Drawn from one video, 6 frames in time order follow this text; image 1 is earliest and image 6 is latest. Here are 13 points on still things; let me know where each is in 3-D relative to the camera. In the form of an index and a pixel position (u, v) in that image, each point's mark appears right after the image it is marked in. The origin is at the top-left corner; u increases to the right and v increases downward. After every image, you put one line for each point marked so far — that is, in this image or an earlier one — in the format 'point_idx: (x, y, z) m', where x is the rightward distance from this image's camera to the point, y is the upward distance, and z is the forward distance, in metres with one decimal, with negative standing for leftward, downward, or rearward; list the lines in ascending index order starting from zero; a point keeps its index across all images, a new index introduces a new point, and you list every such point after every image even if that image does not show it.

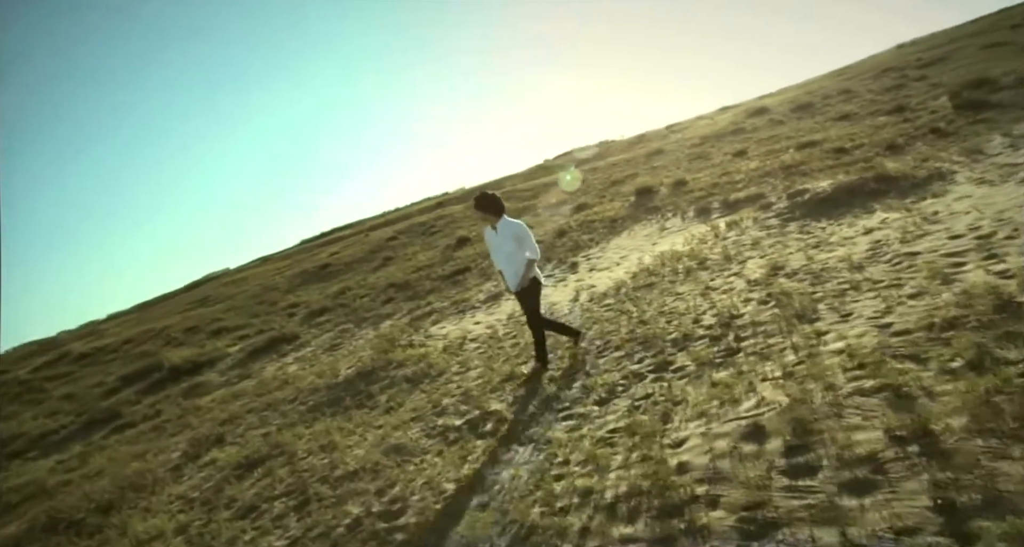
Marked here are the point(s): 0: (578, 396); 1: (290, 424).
0: (+0.7, -1.3, +5.9) m
1: (-3.9, -2.6, +9.7) m
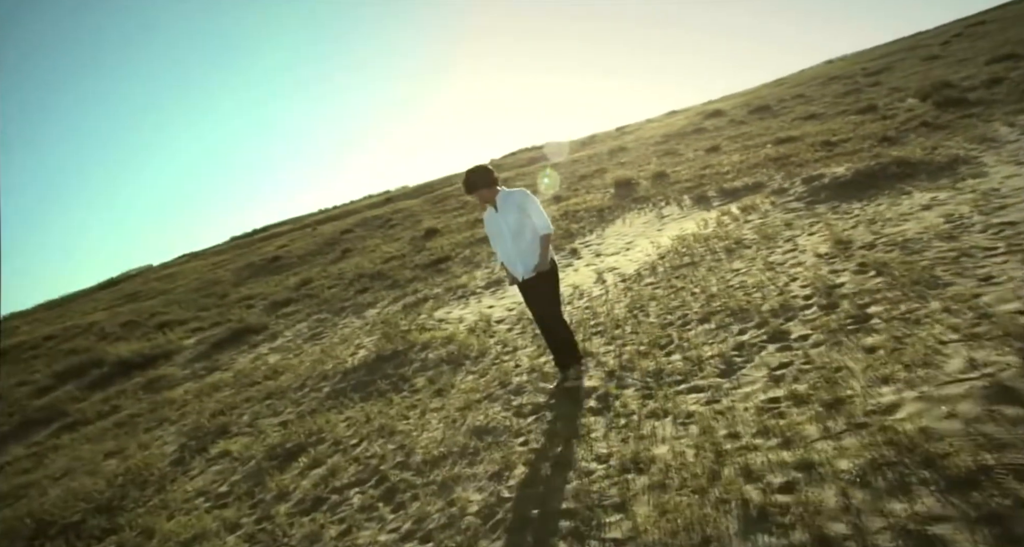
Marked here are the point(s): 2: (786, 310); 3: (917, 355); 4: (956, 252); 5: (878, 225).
0: (+1.7, -0.9, +5.4) m
1: (-3.2, -2.1, +8.8) m
2: (+3.0, -0.4, +6.1) m
3: (+2.8, -0.6, +3.8) m
4: (+4.8, +0.2, +6.1) m
5: (+5.7, +0.7, +8.8) m
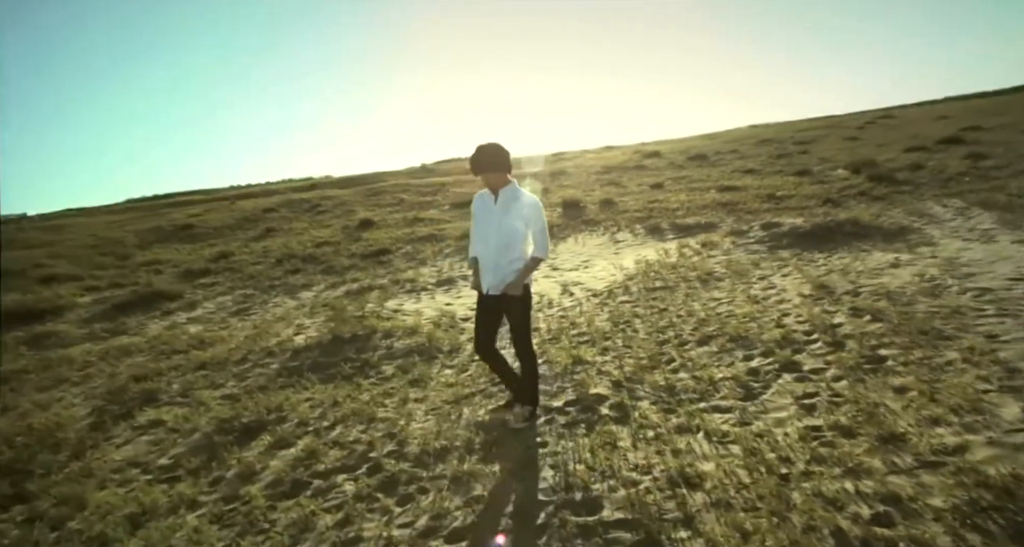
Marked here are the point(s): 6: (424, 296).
0: (+1.8, -1.1, +5.2) m
1: (-3.6, -1.6, +8.0) m
2: (+3.0, -0.8, +6.1) m
3: (+3.1, -0.9, +3.8) m
4: (+4.9, -0.4, +6.4) m
5: (+5.5, -0.1, +9.2) m
6: (-2.7, -0.7, +16.8) m
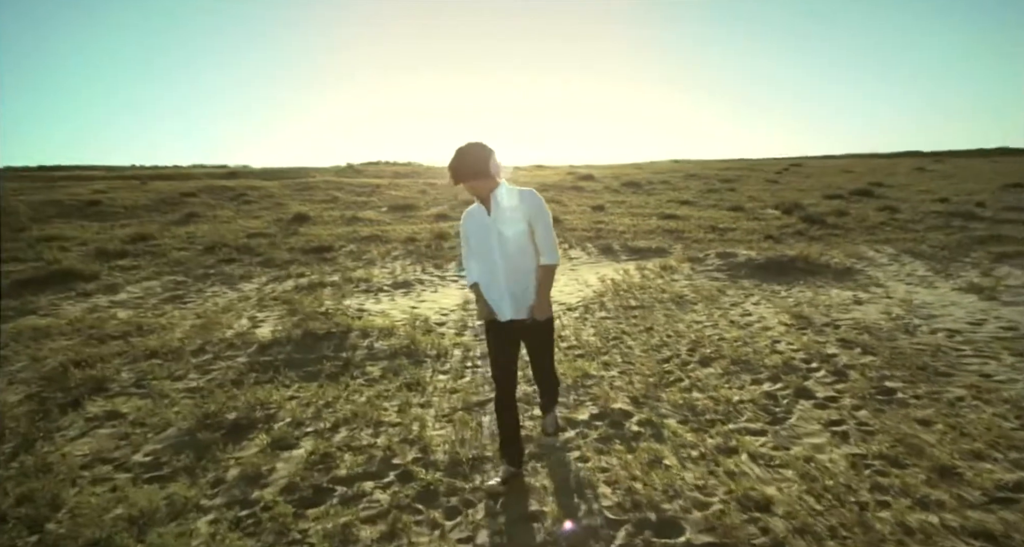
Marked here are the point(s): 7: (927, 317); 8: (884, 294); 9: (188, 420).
0: (+2.0, -1.3, +5.2) m
1: (-3.7, -1.4, +7.4) m
2: (+3.2, -1.1, +6.3) m
3: (+3.5, -1.2, +4.0) m
4: (+5.0, -0.9, +6.8) m
5: (+5.3, -0.7, +9.6) m
6: (-3.8, -0.7, +16.2) m
7: (+6.8, -0.7, +9.1) m
8: (+8.0, -0.4, +12.0) m
9: (-3.3, -1.5, +5.7) m
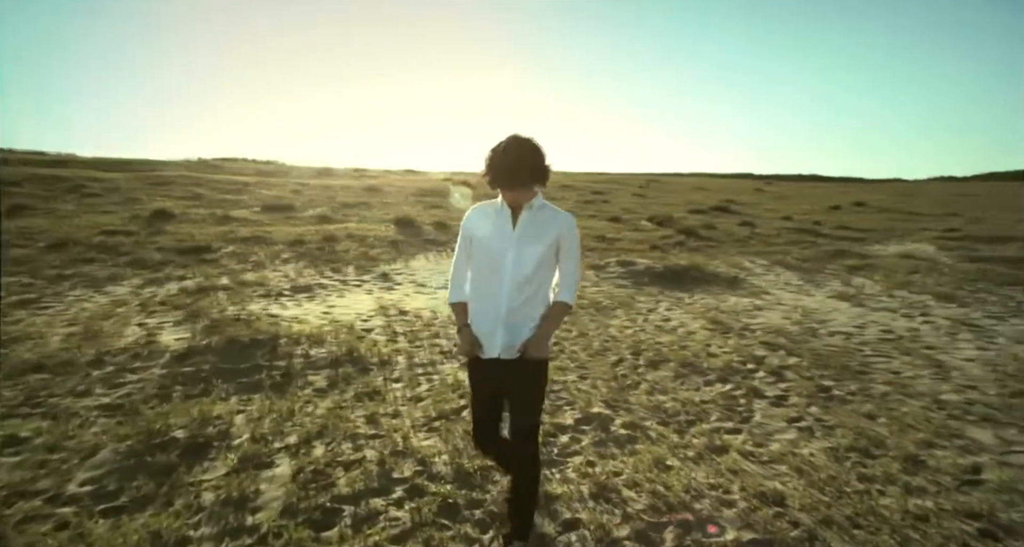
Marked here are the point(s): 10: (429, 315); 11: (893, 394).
0: (+1.8, -1.4, +5.6) m
1: (-4.2, -1.4, +6.5) m
2: (+2.7, -1.2, +6.8) m
3: (+3.5, -1.3, +4.7) m
4: (+4.4, -1.0, +7.7) m
5: (+4.2, -0.8, +10.6) m
6: (-6.1, -0.8, +15.2) m
7: (+5.7, -0.9, +10.4) m
8: (+6.3, -0.6, +13.4) m
9: (-3.4, -1.5, +4.9) m
10: (-1.9, -0.9, +13.0) m
11: (+3.8, -1.2, +5.6) m
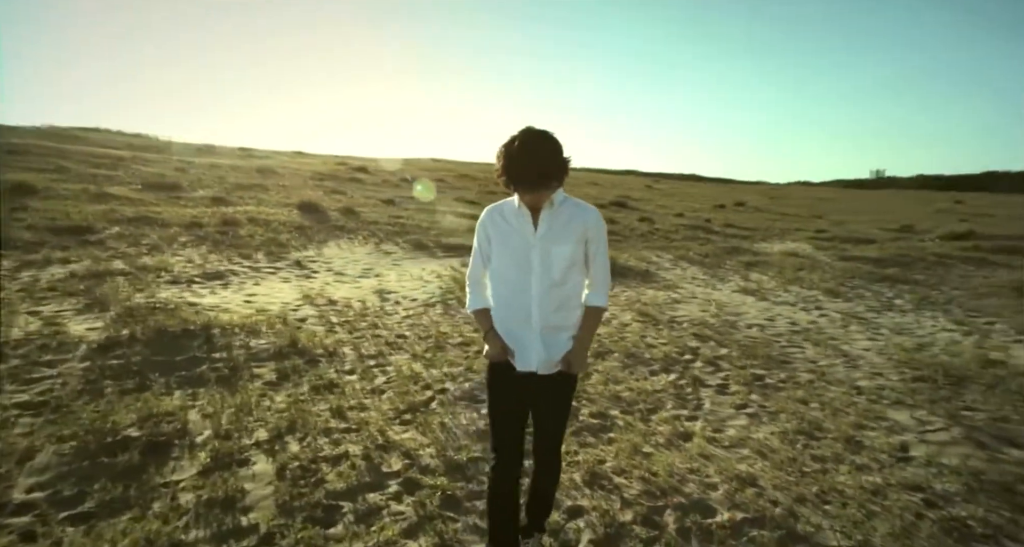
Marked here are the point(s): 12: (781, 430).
0: (+1.5, -1.3, +6.0) m
1: (-4.6, -1.2, +5.9) m
2: (+2.2, -1.2, +7.4) m
3: (+3.3, -1.3, +5.4) m
4: (+3.7, -1.0, +8.5) m
5: (+3.0, -0.8, +11.3) m
6: (-7.9, -0.4, +14.1) m
7: (+4.6, -0.8, +11.4) m
8: (+4.7, -0.5, +14.4) m
9: (-3.6, -1.4, +4.5) m
10: (-3.3, -0.6, +12.7) m
11: (+3.5, -1.2, +6.4) m
12: (+2.3, -1.4, +5.0) m
